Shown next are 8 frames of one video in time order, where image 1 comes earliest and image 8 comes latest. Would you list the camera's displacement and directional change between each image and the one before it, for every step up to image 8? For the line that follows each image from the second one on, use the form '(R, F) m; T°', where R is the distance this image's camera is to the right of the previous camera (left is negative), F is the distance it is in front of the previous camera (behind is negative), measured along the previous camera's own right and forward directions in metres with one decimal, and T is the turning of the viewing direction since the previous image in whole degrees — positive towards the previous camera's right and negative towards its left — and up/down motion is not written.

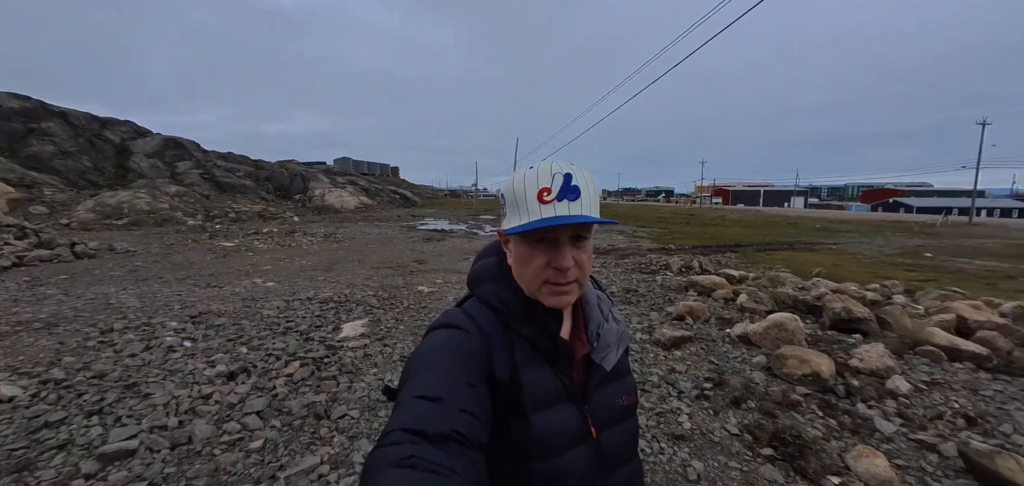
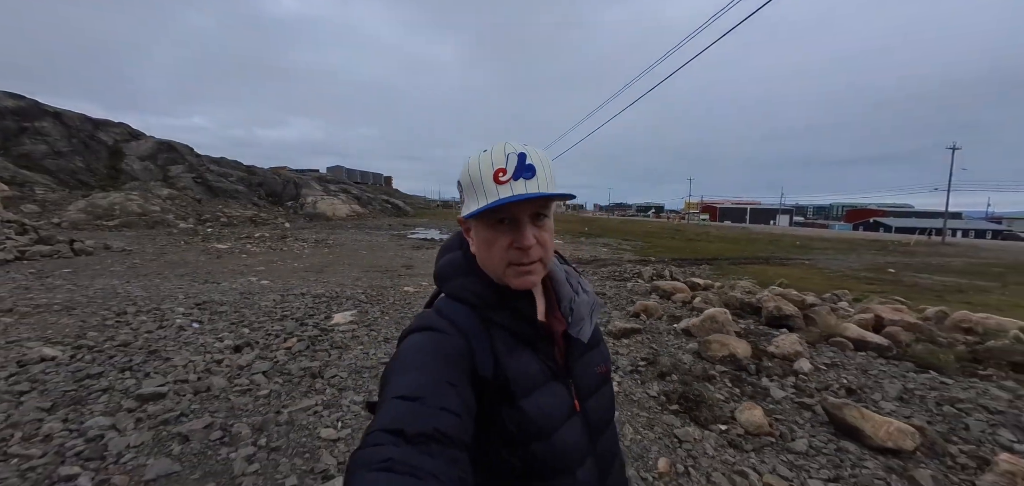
(+0.3, -0.8) m; +1°
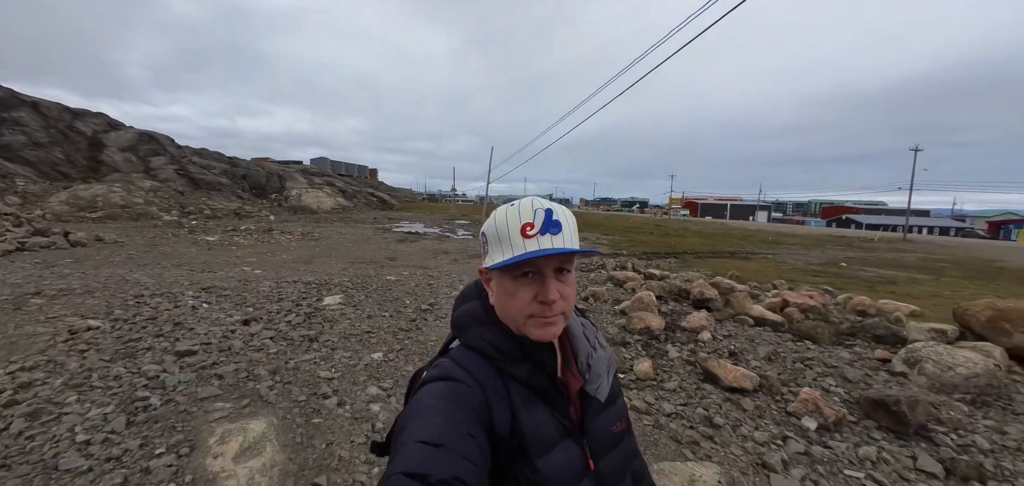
(+0.4, -1.1) m; +2°
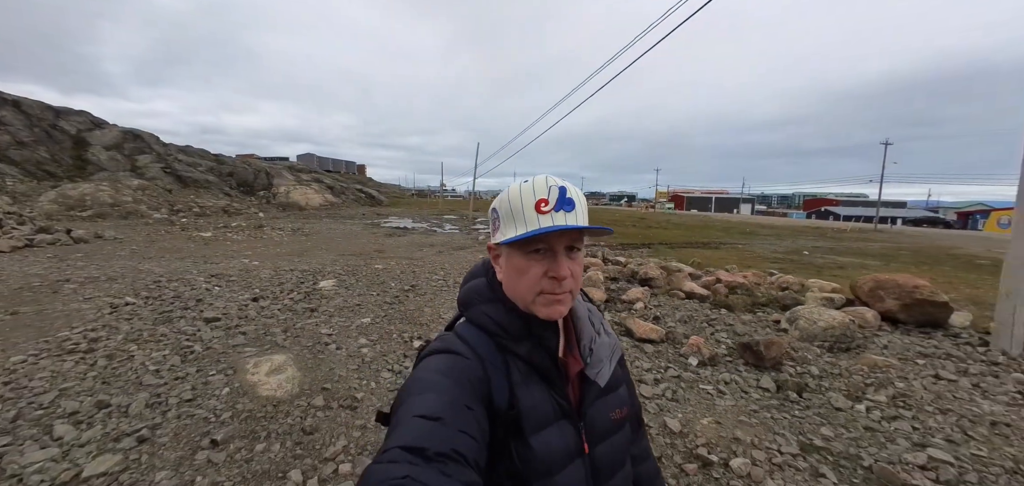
(+0.5, -1.2) m; +1°
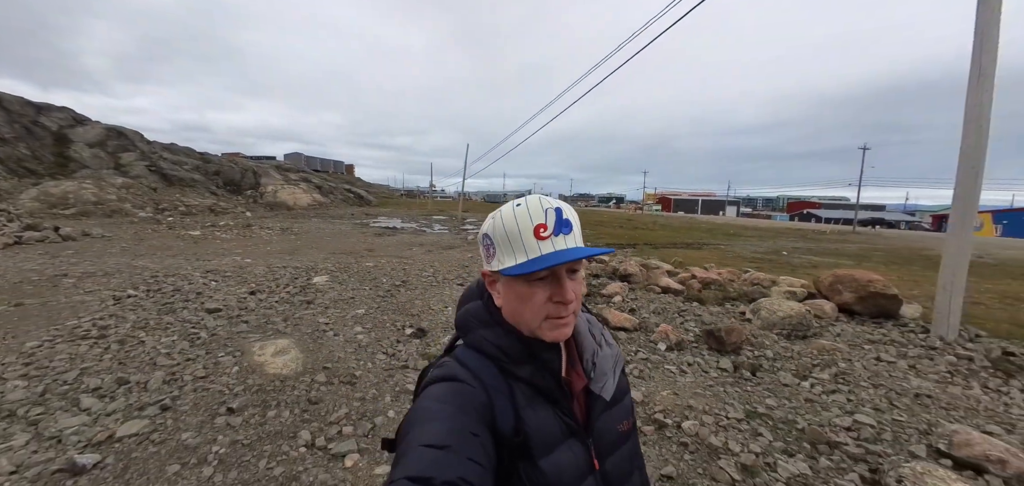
(+0.1, -0.4) m; +2°
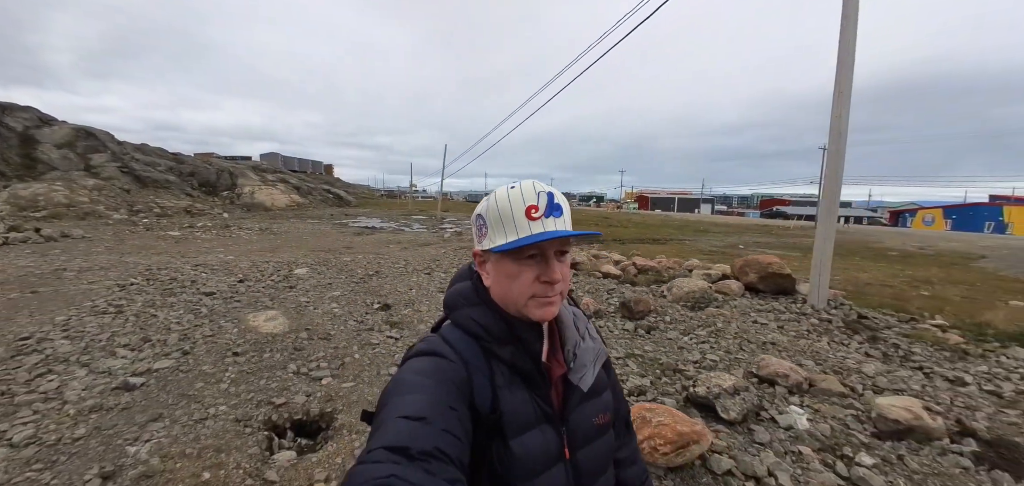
(+0.6, -1.3) m; +3°
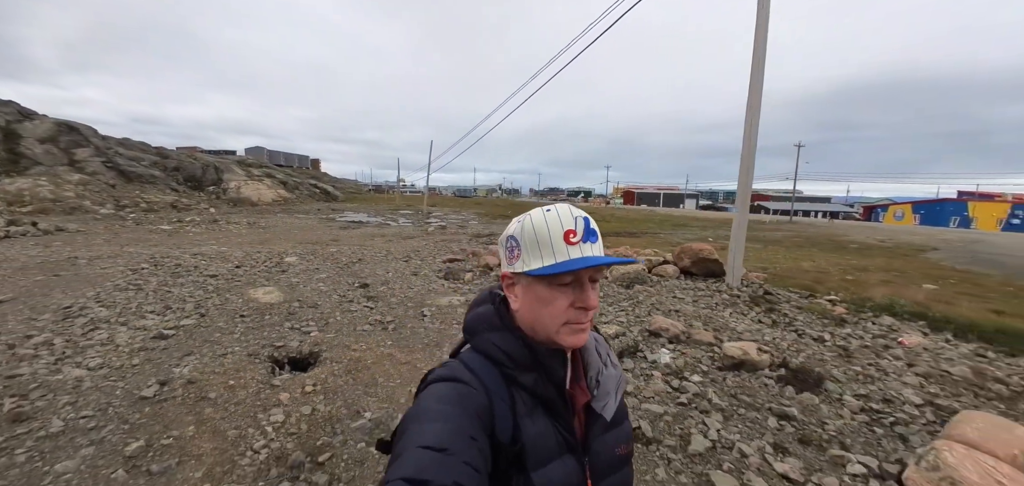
(+0.7, -1.3) m; +2°
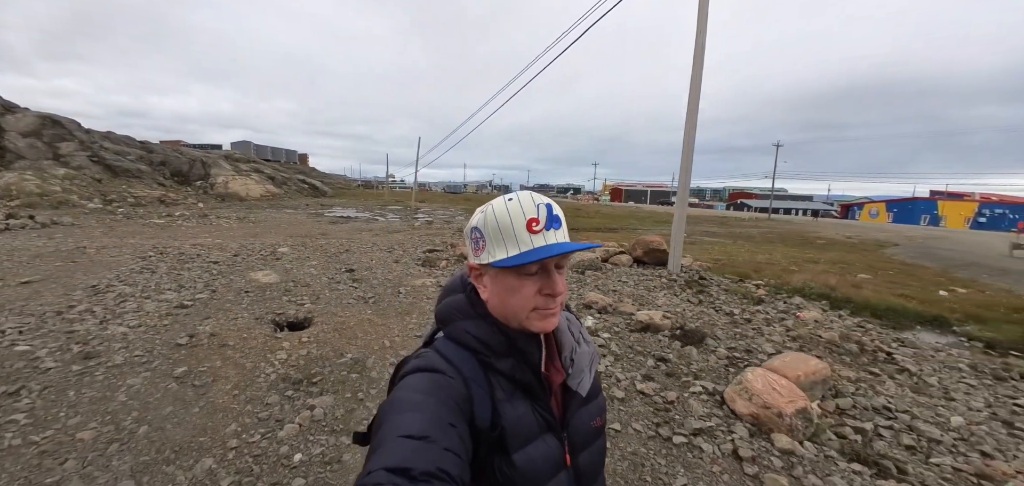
(+0.6, -1.3) m; +1°
